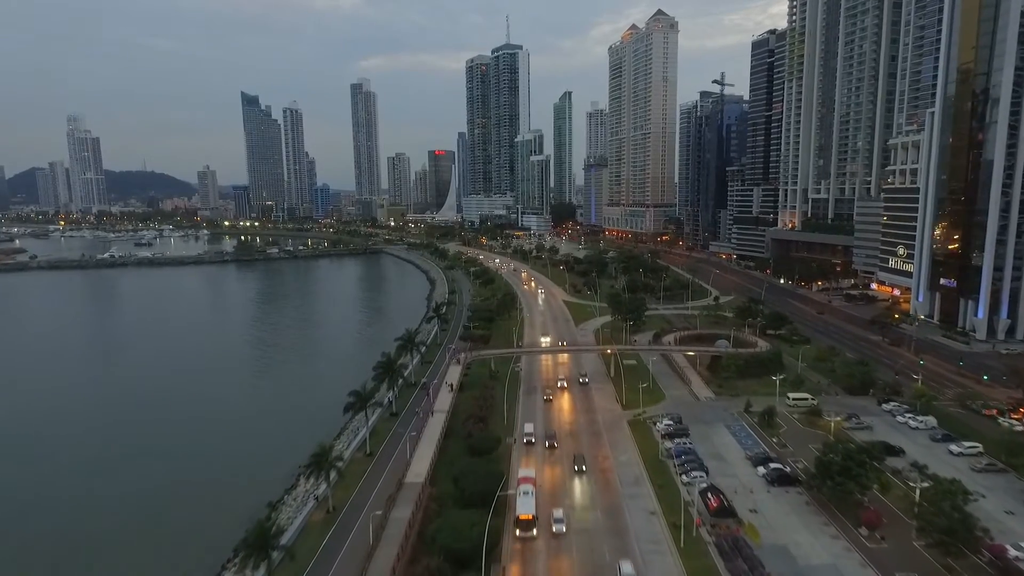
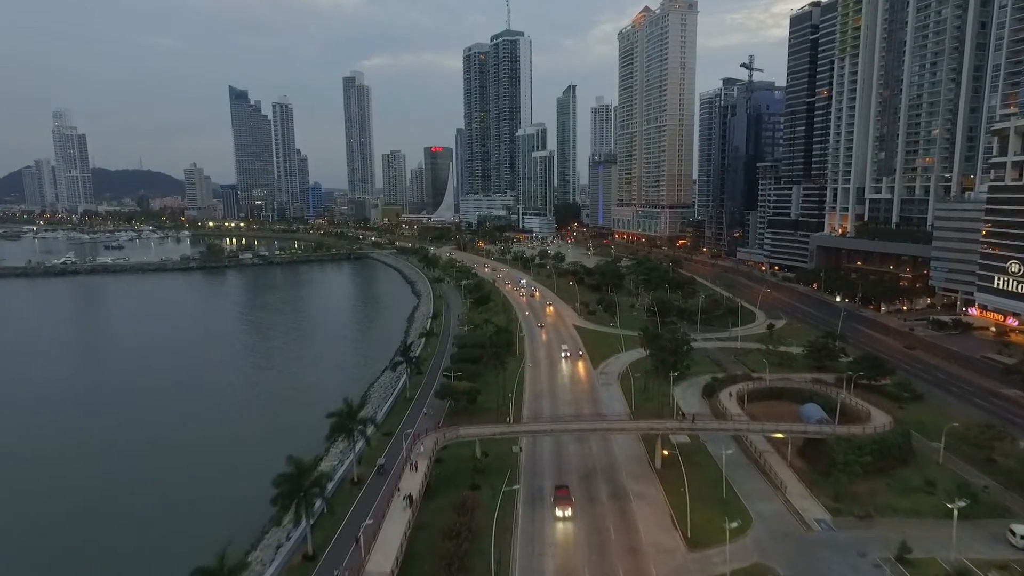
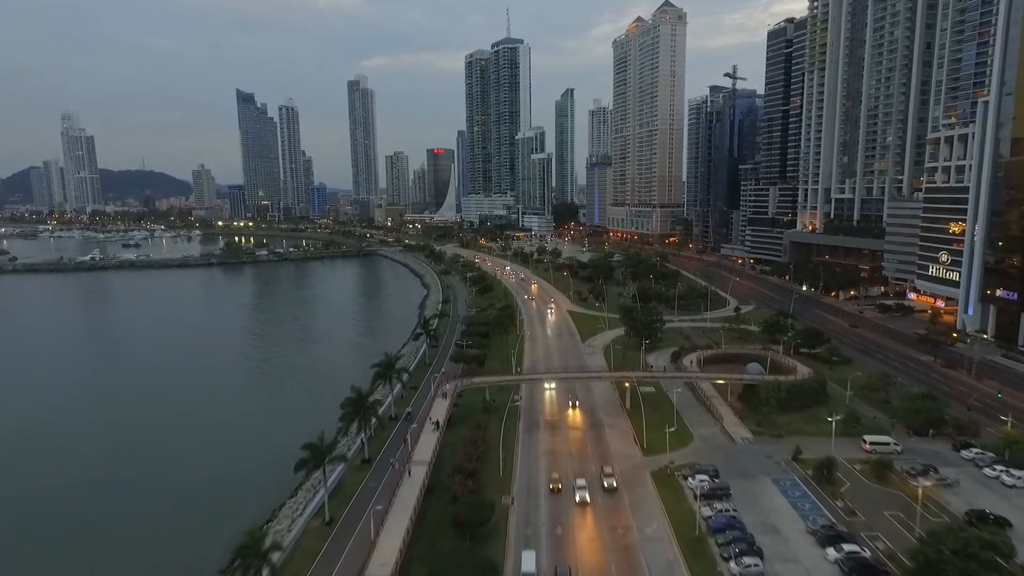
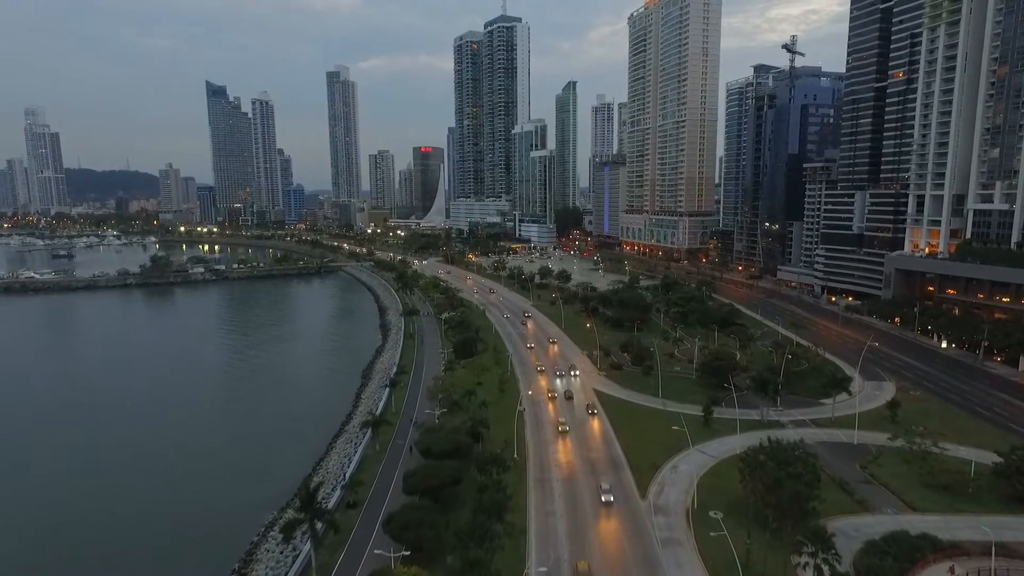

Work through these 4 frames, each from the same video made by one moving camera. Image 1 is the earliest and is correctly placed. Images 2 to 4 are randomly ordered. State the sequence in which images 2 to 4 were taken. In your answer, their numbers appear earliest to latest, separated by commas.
3, 2, 4
